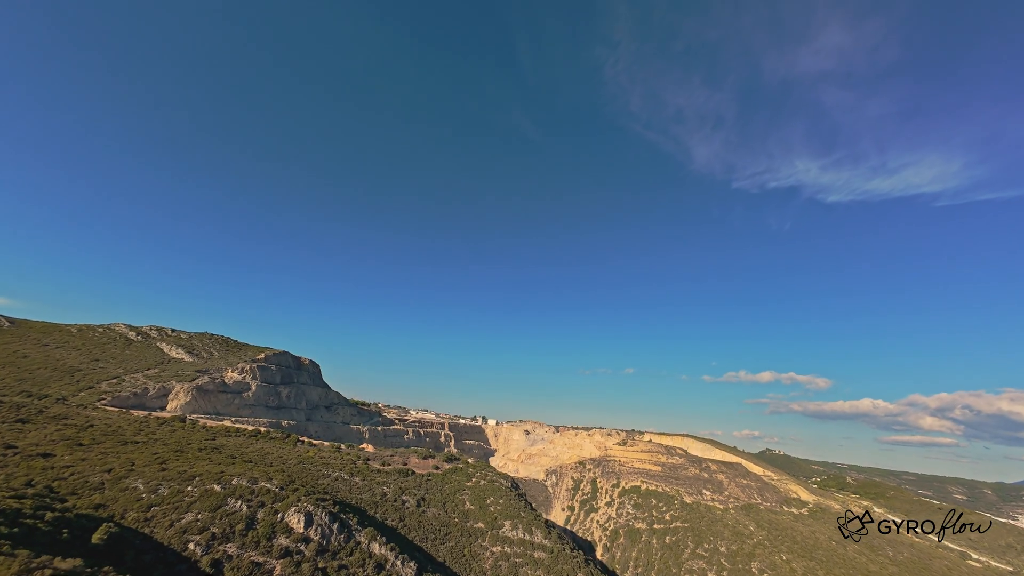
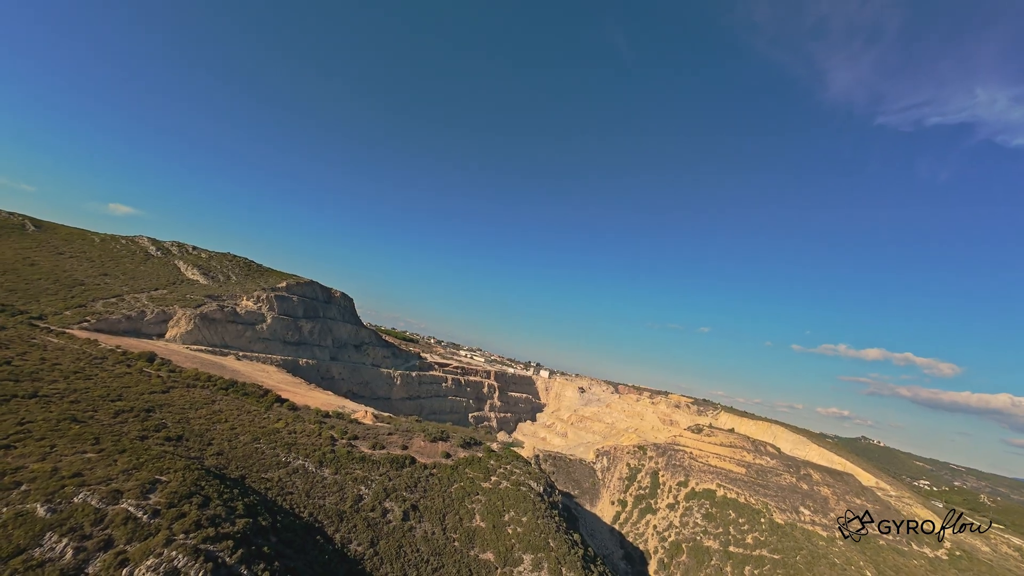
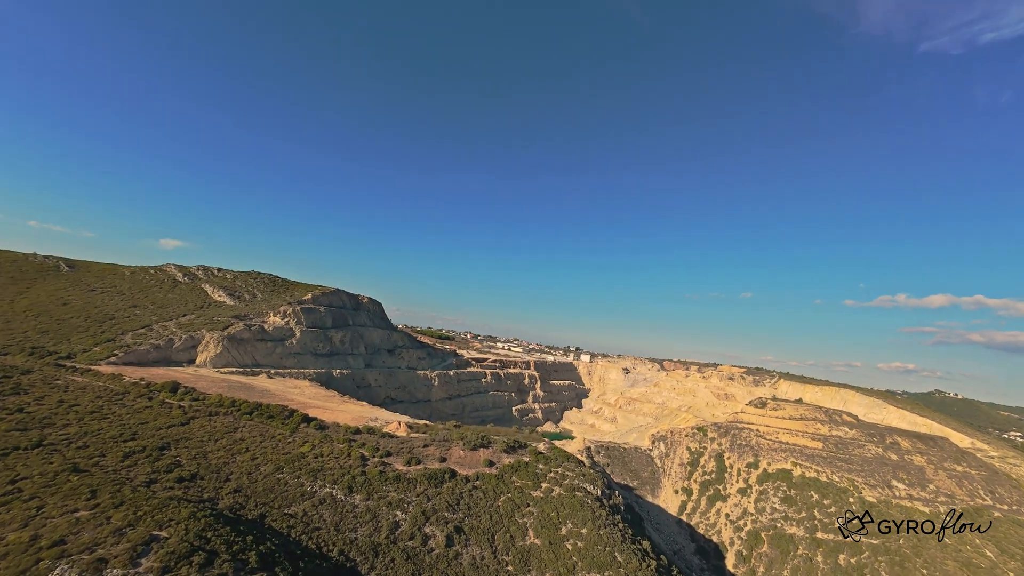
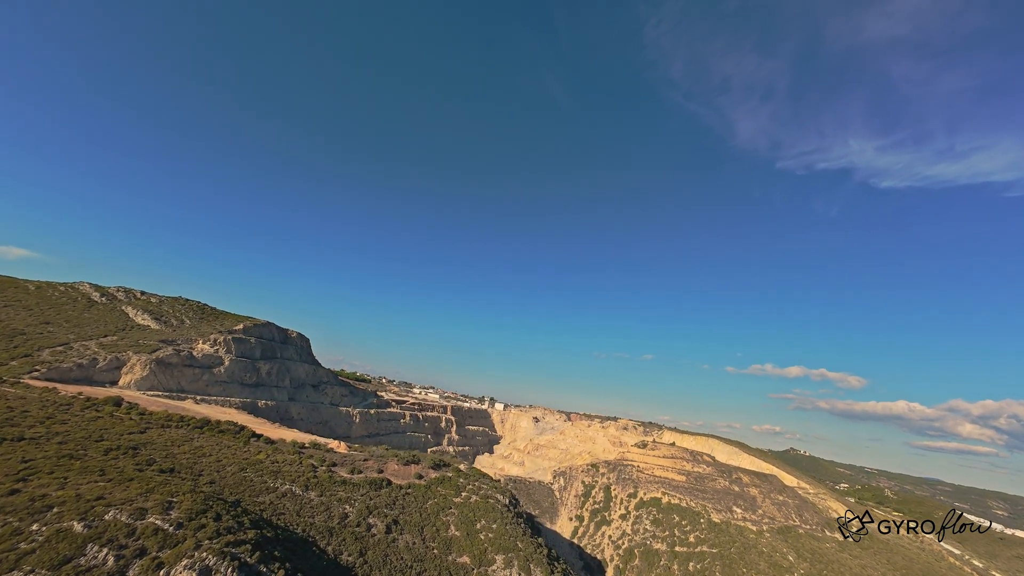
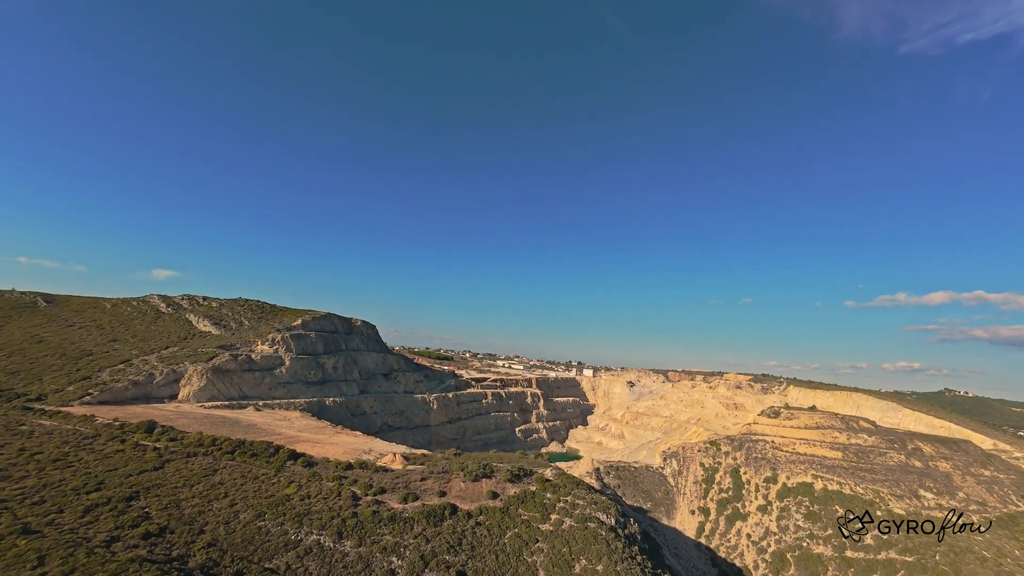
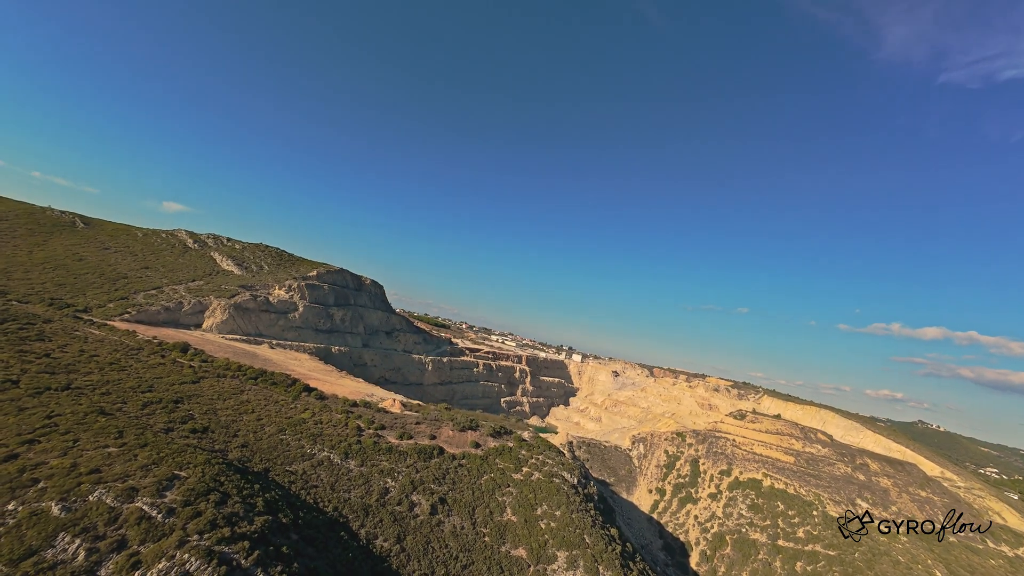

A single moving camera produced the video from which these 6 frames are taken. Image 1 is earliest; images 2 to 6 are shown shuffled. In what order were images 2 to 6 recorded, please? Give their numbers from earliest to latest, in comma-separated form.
4, 2, 6, 3, 5
